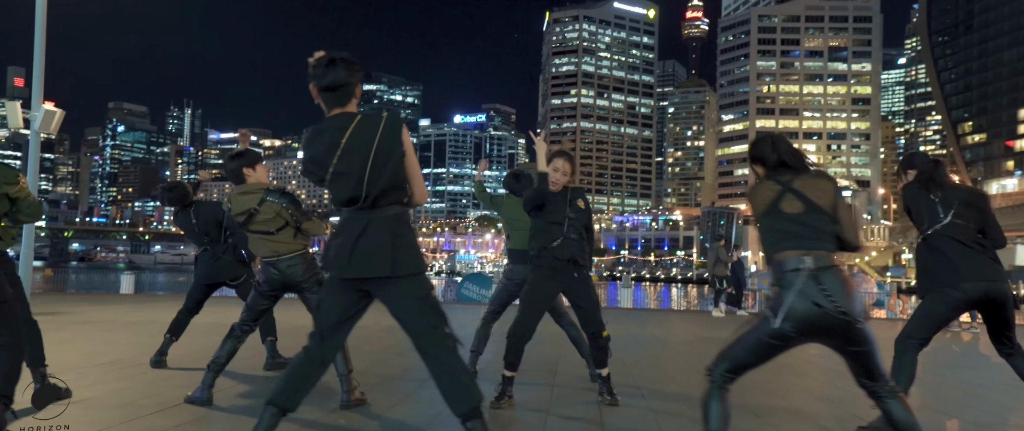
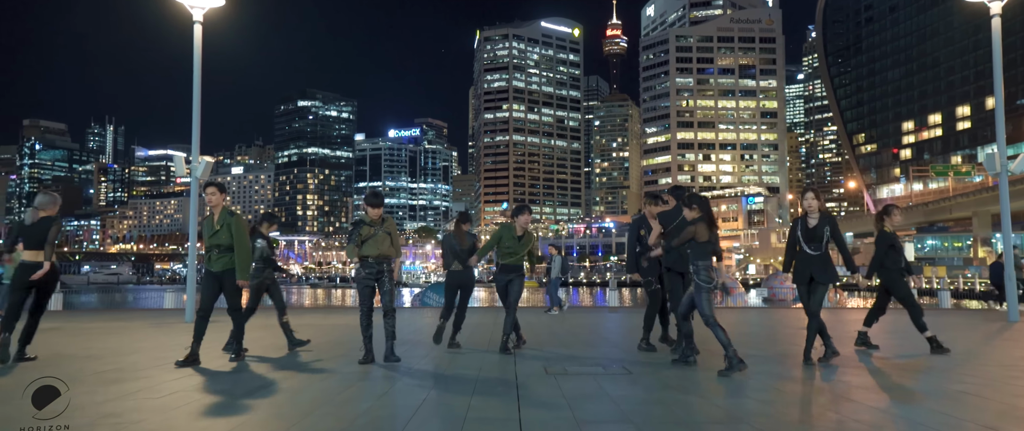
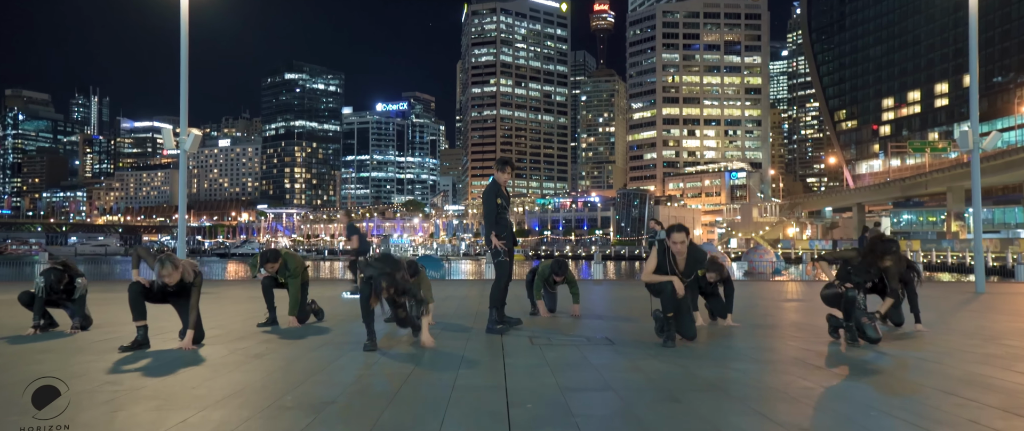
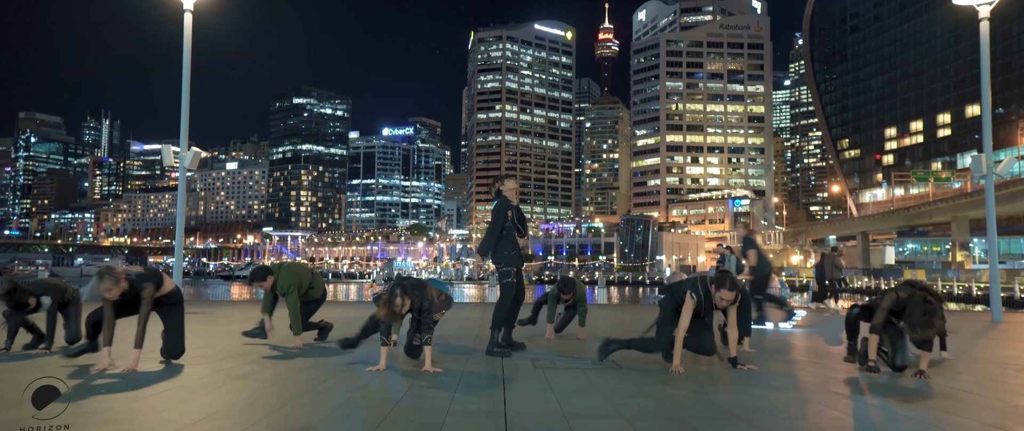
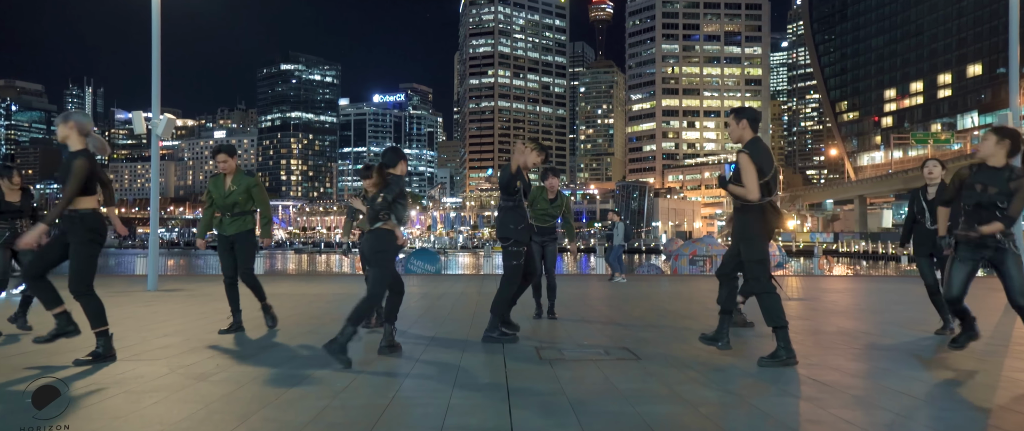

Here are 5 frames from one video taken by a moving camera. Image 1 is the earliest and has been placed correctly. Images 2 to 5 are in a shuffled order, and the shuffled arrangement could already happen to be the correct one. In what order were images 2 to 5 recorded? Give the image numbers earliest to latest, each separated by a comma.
4, 3, 5, 2
